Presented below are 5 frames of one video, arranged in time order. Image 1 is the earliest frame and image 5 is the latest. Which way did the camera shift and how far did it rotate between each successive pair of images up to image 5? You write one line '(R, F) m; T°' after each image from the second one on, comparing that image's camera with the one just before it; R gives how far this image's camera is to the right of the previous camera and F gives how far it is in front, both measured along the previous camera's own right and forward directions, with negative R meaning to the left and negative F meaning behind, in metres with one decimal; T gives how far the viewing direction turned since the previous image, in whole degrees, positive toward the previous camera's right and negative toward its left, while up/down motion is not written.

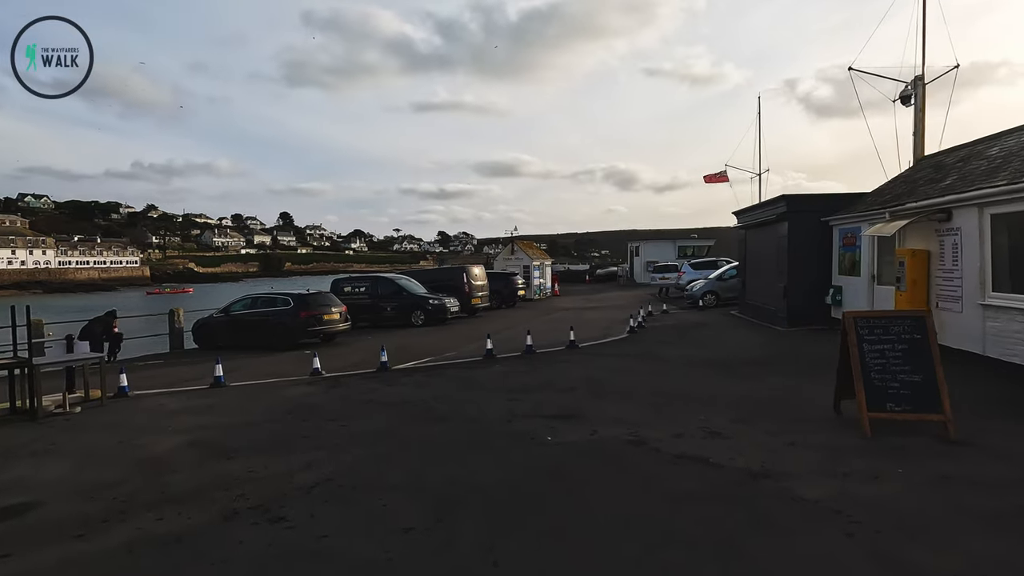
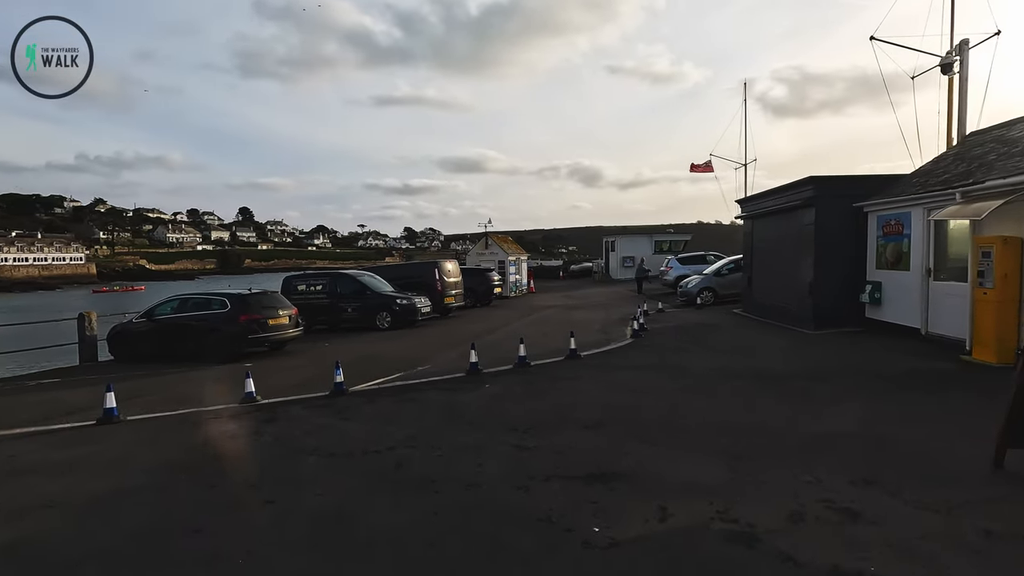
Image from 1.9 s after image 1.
(-0.4, +2.3) m; +4°
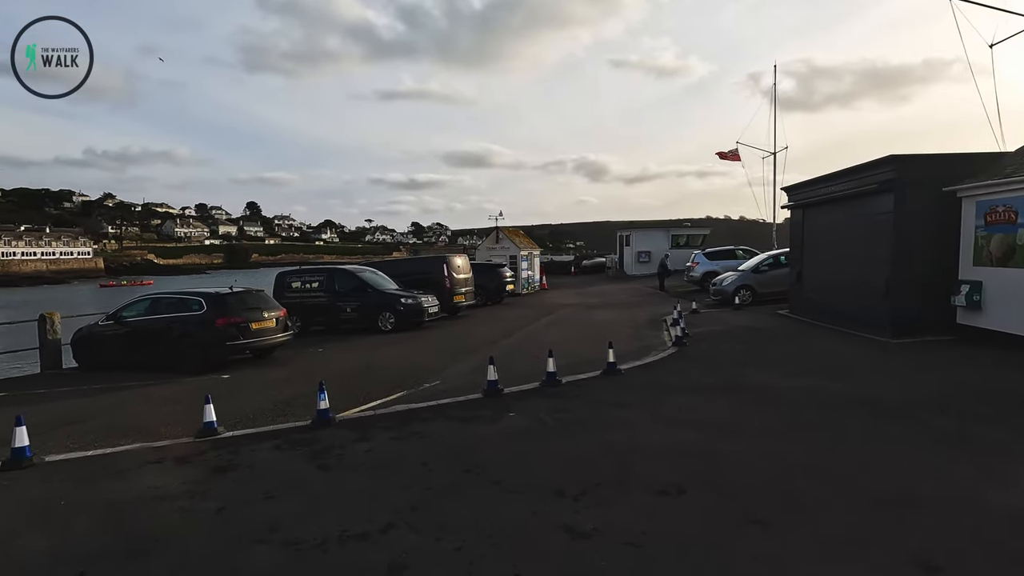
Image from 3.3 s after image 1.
(-0.3, +1.8) m; -1°
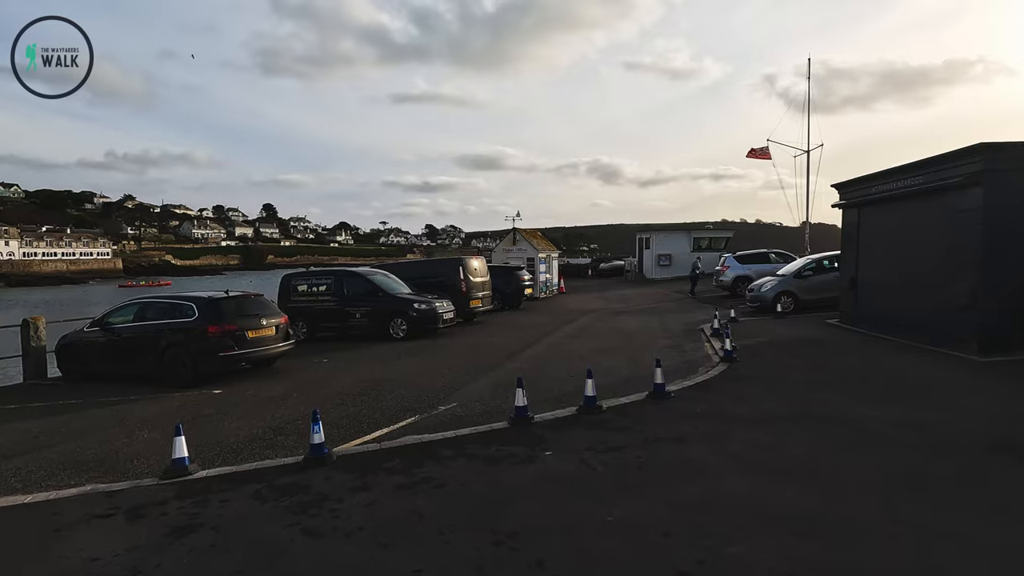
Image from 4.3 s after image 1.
(-0.2, +1.2) m; -1°
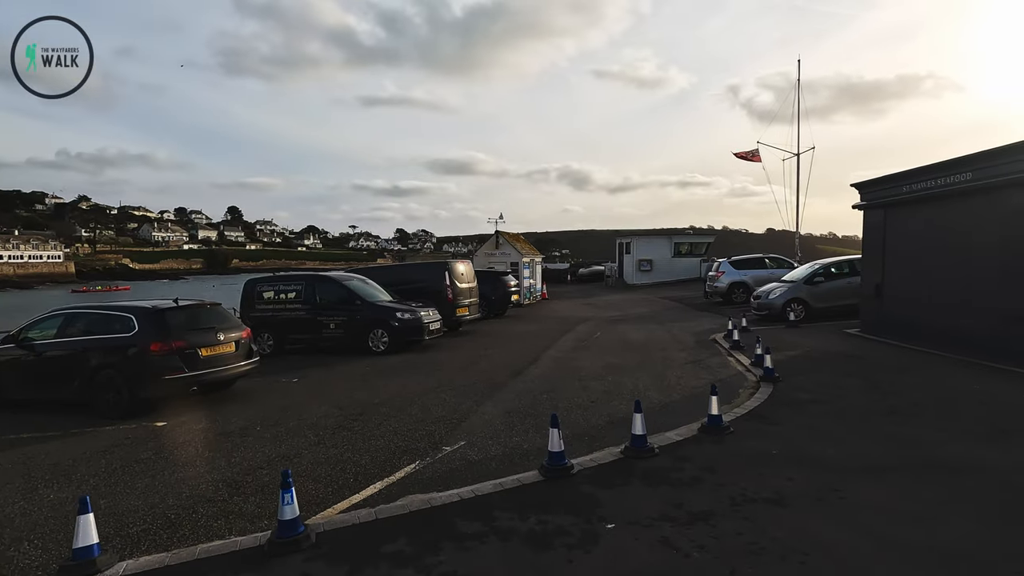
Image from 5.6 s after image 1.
(-0.6, +1.5) m; +3°
